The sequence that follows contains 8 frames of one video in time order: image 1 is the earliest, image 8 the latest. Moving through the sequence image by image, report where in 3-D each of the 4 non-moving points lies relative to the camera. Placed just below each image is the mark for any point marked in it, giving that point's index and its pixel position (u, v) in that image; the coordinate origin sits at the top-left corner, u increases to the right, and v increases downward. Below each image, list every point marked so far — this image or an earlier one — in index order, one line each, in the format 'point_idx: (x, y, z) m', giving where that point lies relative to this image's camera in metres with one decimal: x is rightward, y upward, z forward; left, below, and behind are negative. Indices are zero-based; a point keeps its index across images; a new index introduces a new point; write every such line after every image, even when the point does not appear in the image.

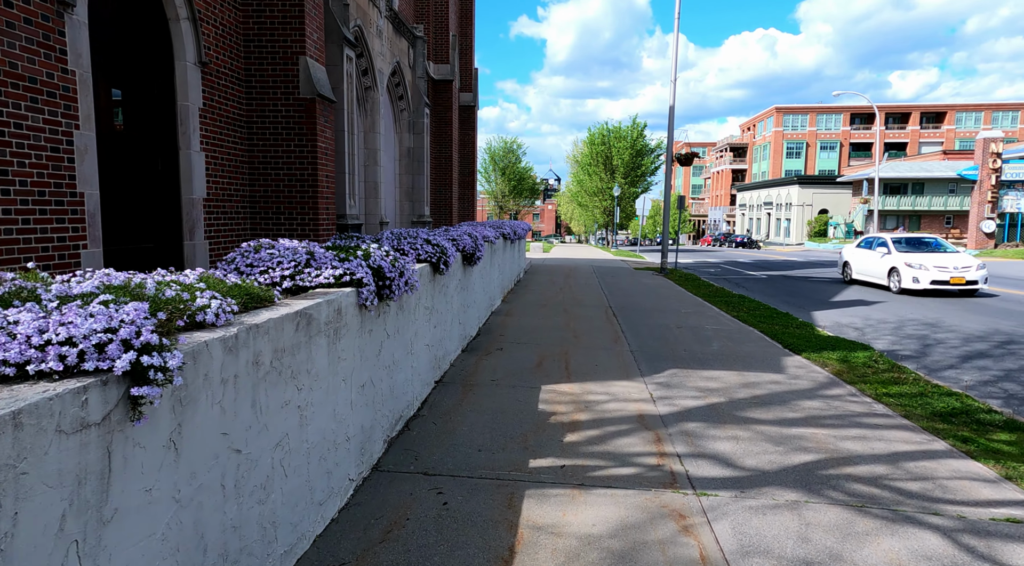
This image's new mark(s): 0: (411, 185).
0: (-2.2, +2.2, +14.4) m
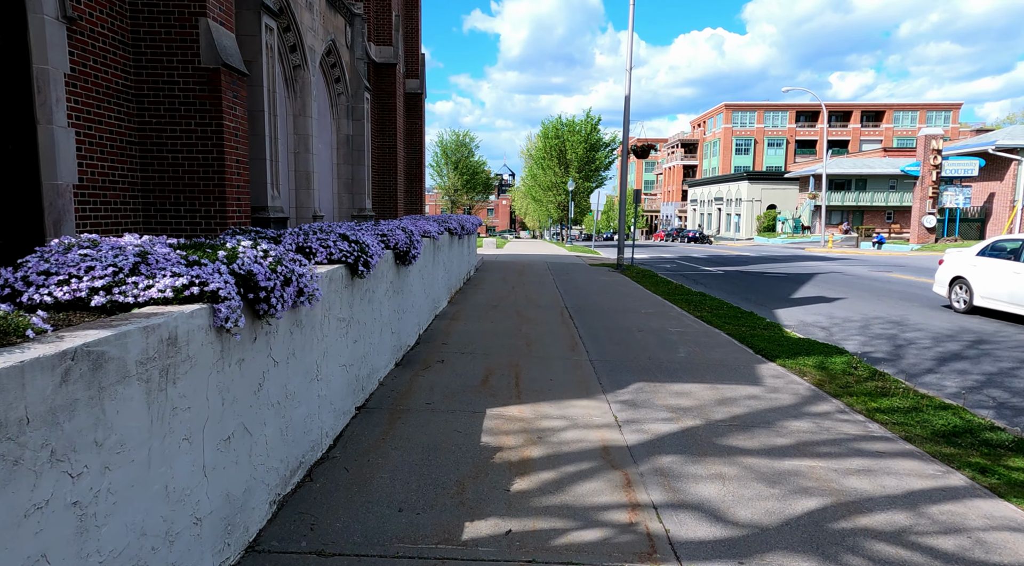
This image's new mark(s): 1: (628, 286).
0: (-3.3, +2.2, +13.3) m
1: (+2.7, -0.1, +15.4) m
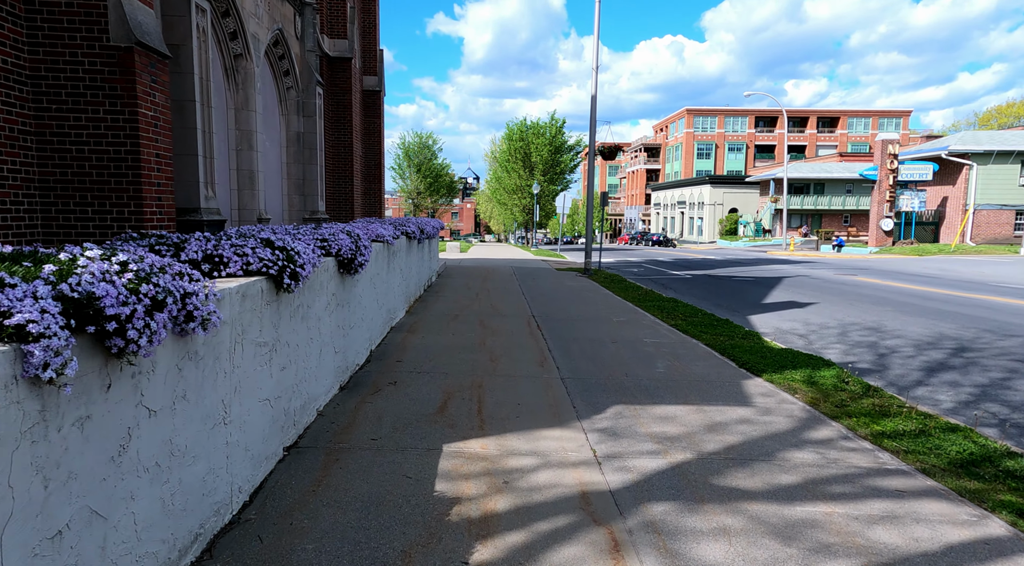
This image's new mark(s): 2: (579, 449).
0: (-4.0, +2.0, +12.3) m
1: (+1.9, -0.2, +14.8) m
2: (+0.4, -1.1, +4.4) m
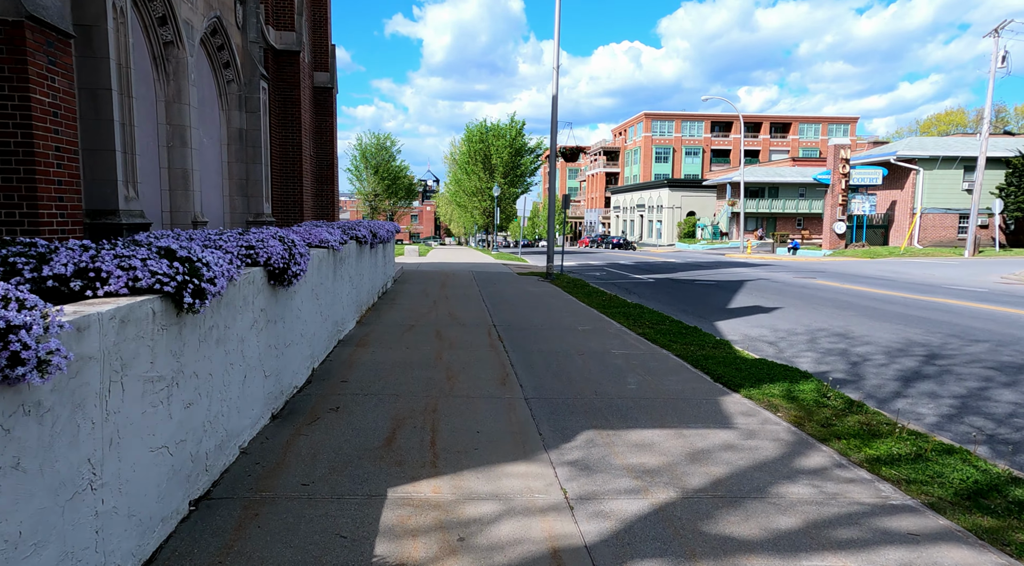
0: (-4.7, +1.9, +11.5) m
1: (+1.0, -0.3, +14.3) m
2: (+0.2, -1.2, +3.8) m
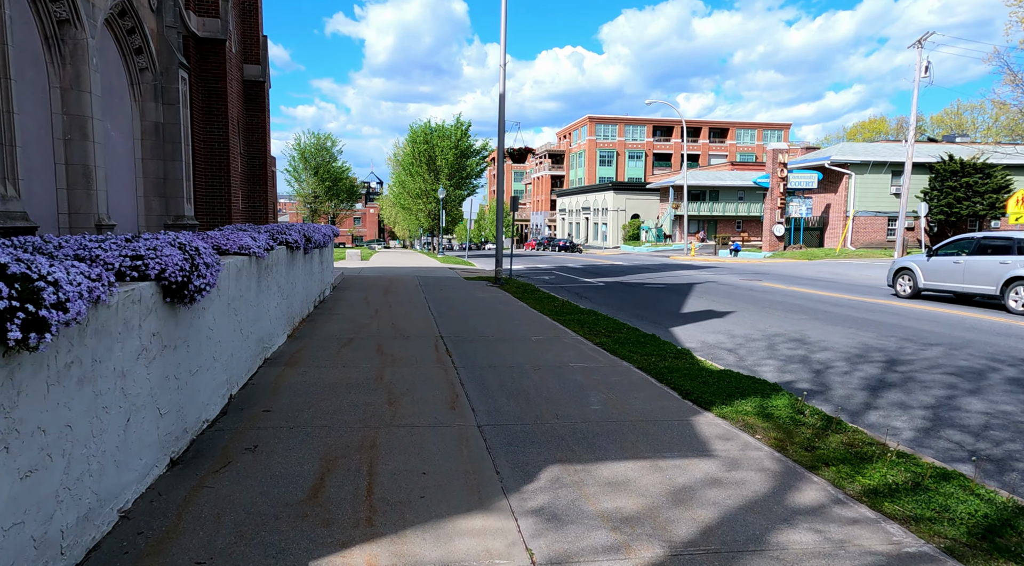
0: (-5.6, +1.7, +10.4) m
1: (-0.1, -0.5, +13.7) m
2: (0.0, -1.3, +3.1) m
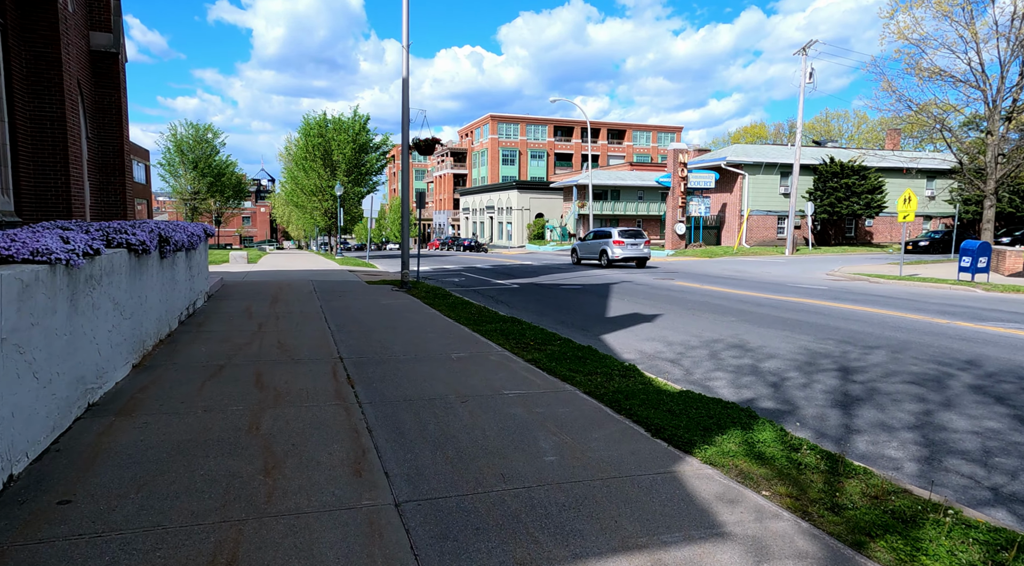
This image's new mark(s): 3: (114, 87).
0: (-6.7, +1.6, +8.0) m
1: (-1.7, -0.6, +12.1) m
2: (-0.1, -1.4, +1.6) m
3: (-8.2, +4.1, +13.6) m
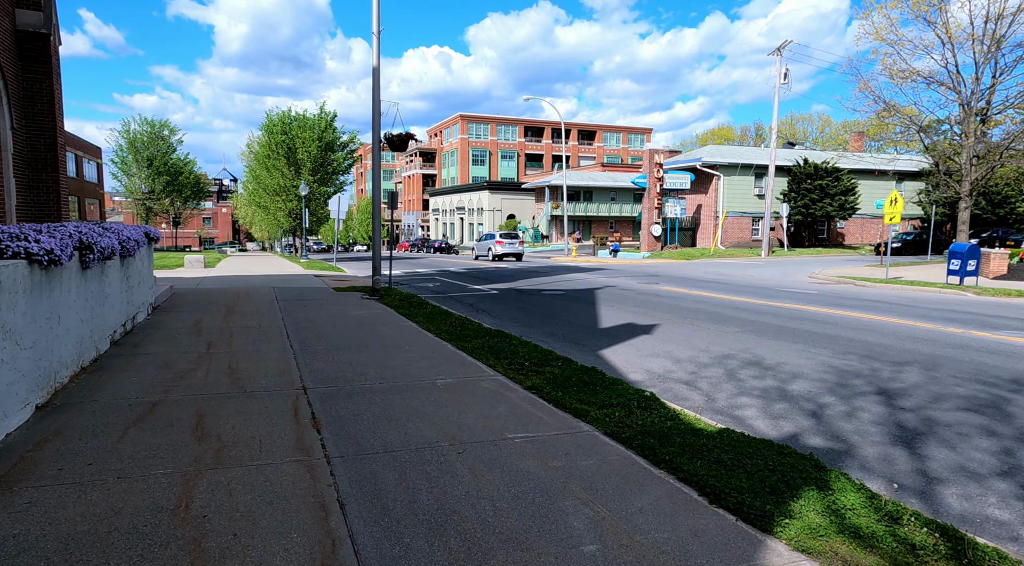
0: (-6.8, +1.4, +6.5) m
1: (-1.9, -0.7, +10.8) m
2: (+0.2, -1.5, +0.4) m
3: (-8.5, +3.9, +12.0) m
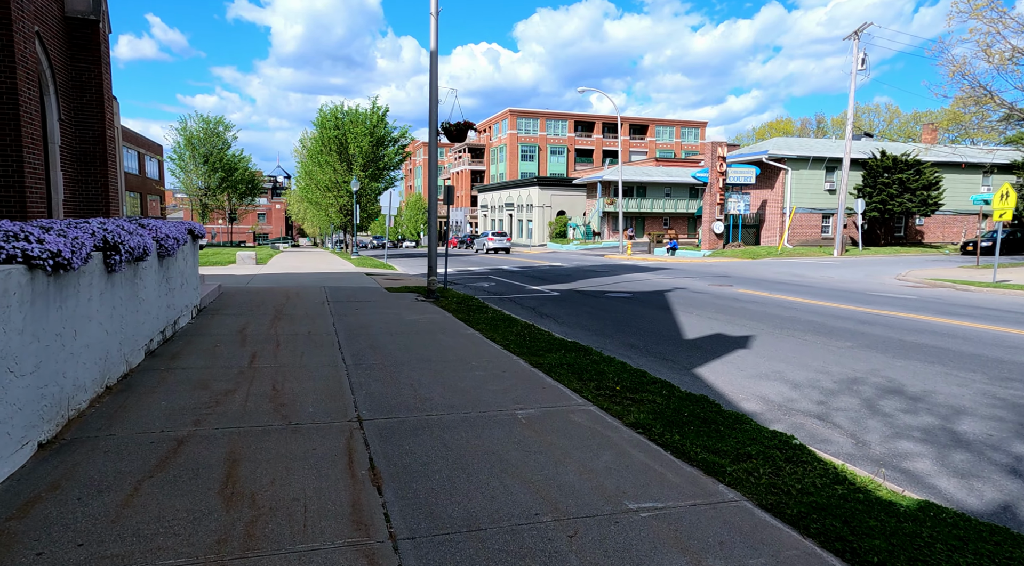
0: (-5.9, +1.3, +5.6) m
1: (-0.8, -0.8, +9.6) m
2: (+0.6, -1.6, -0.9) m
3: (-7.2, +3.9, +11.2) m
